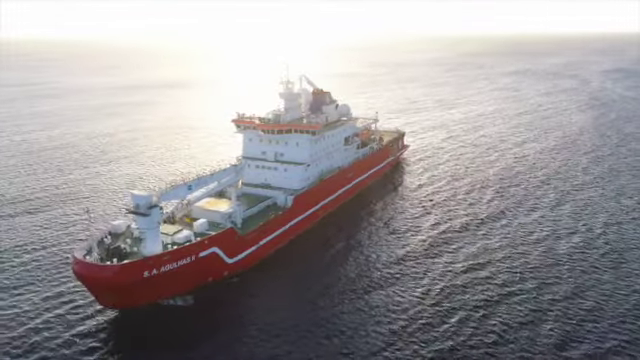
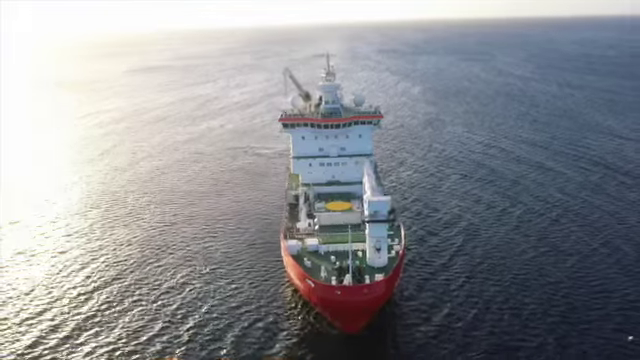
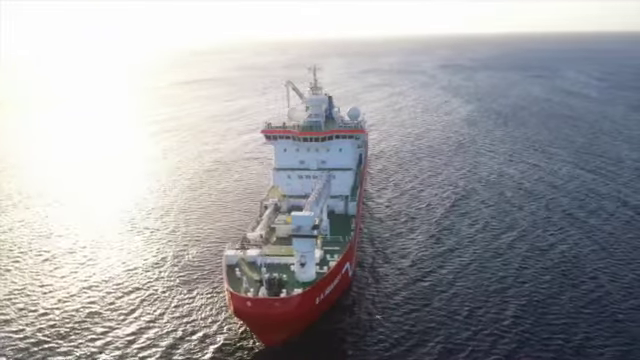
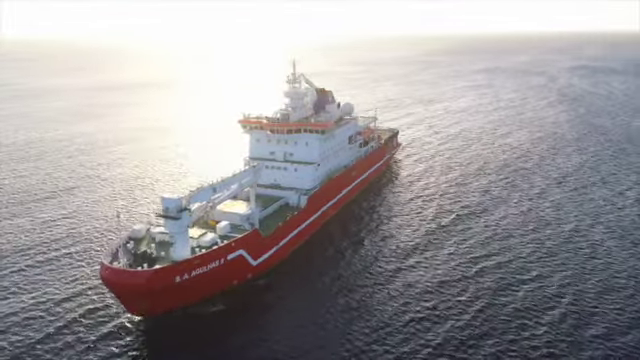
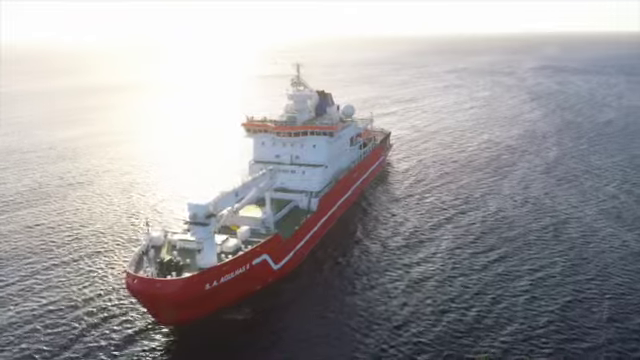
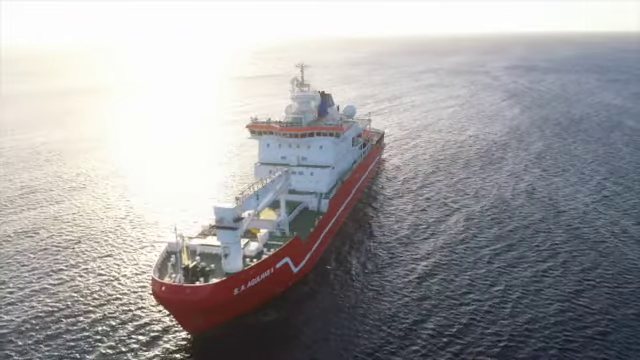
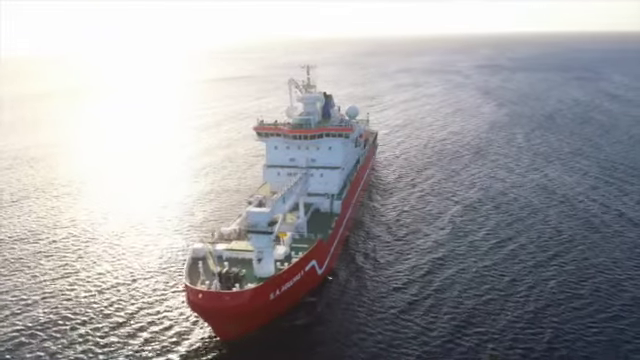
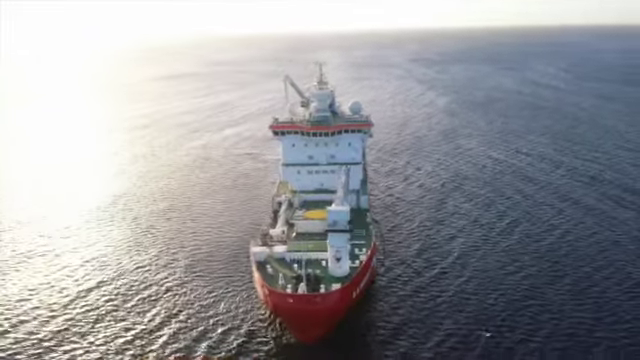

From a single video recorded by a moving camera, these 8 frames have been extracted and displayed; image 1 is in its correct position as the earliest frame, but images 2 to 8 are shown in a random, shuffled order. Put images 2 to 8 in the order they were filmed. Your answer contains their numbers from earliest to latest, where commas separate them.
4, 5, 6, 7, 3, 8, 2
